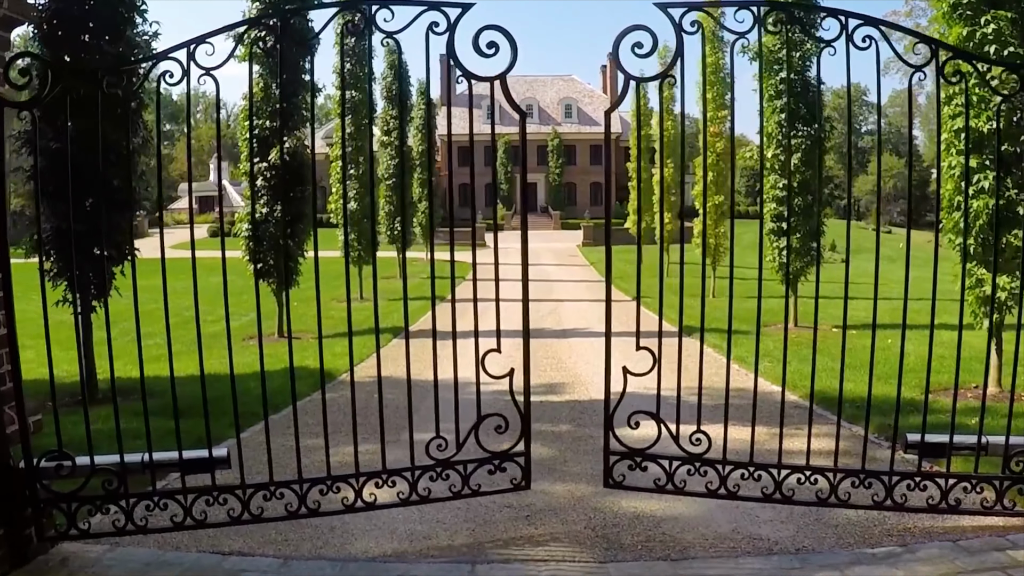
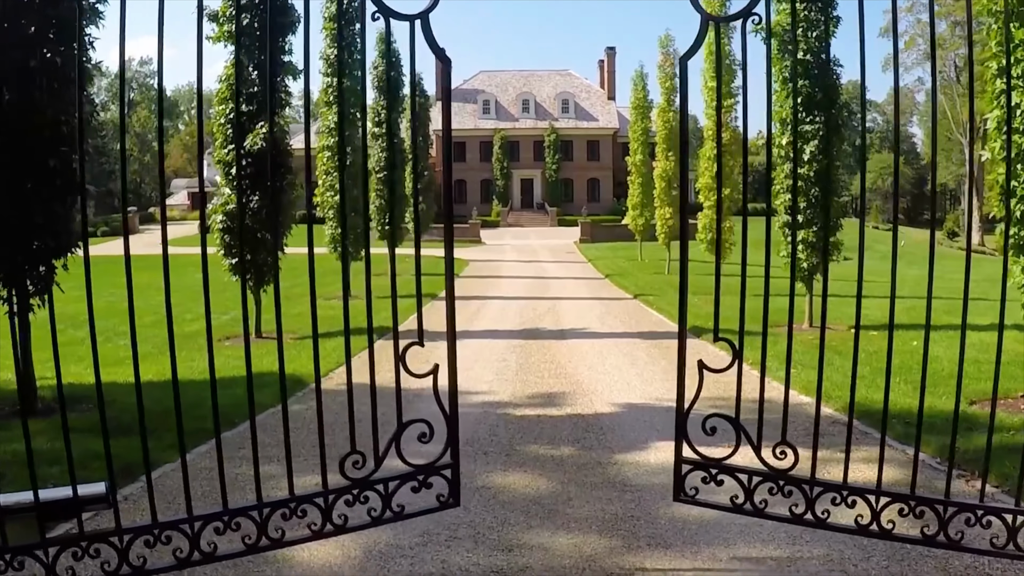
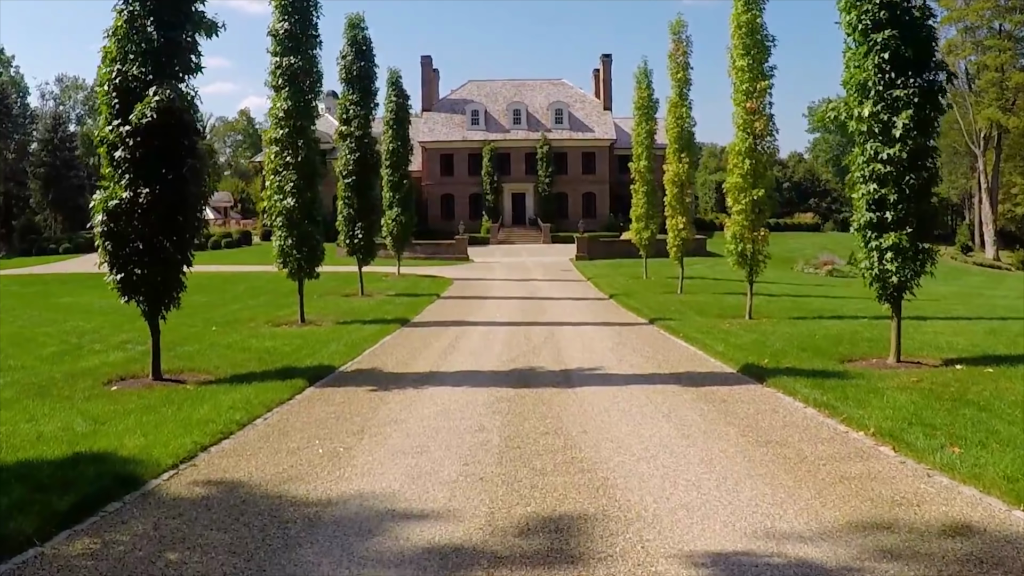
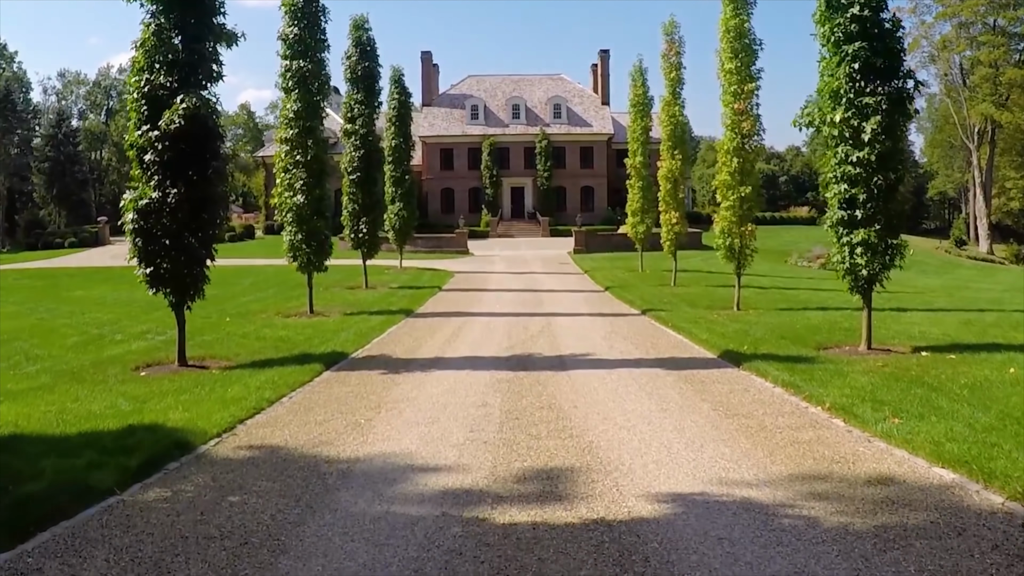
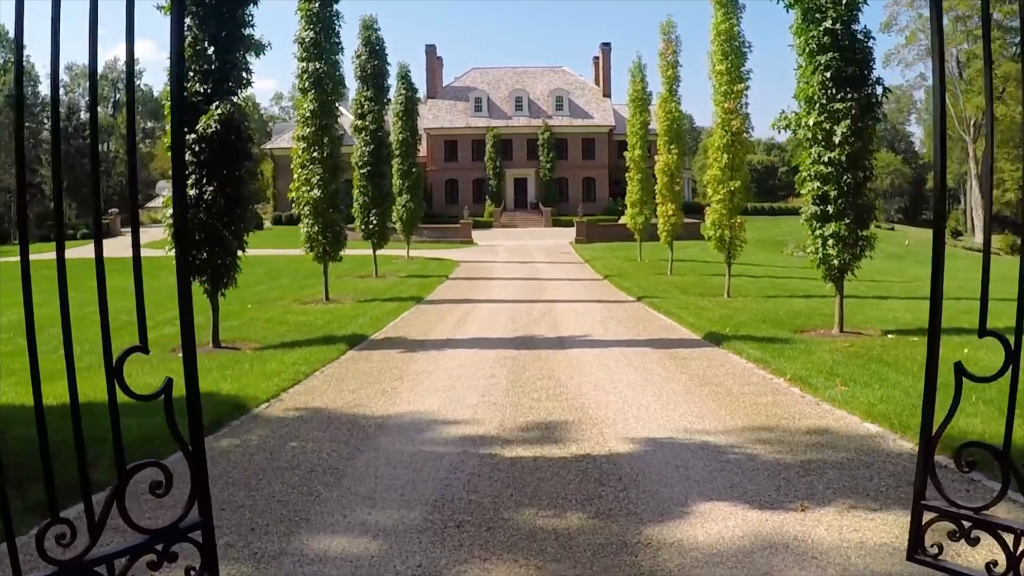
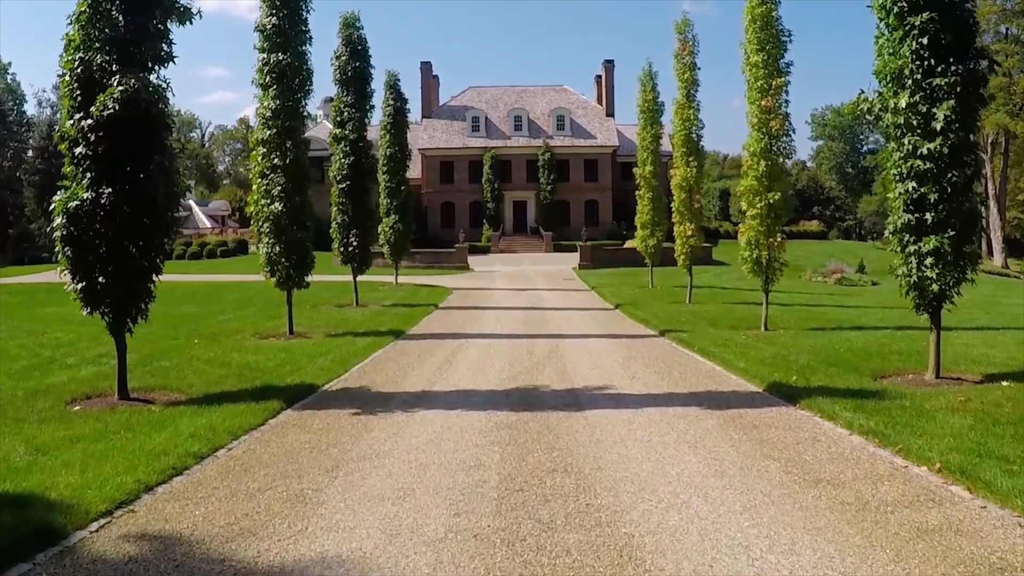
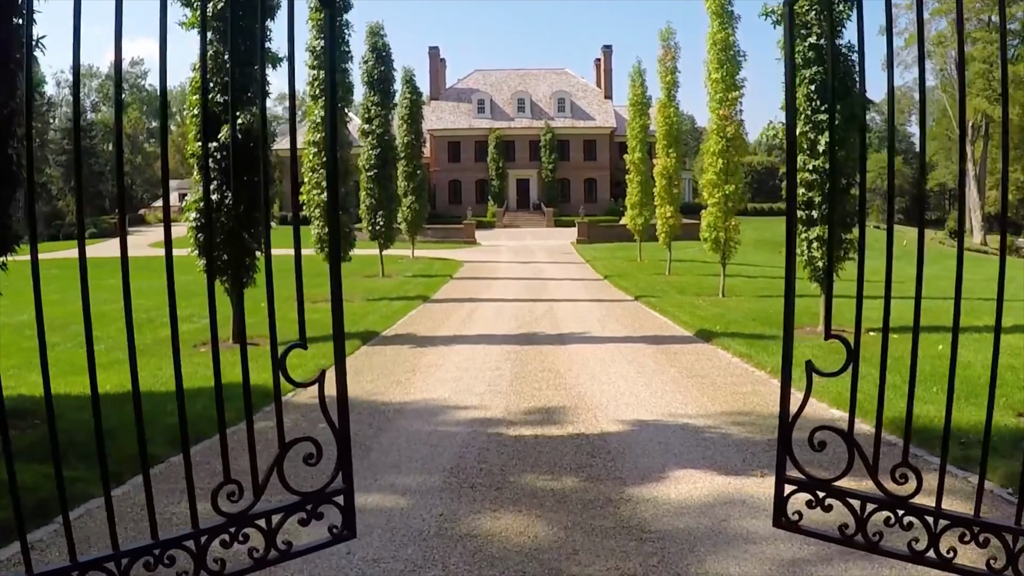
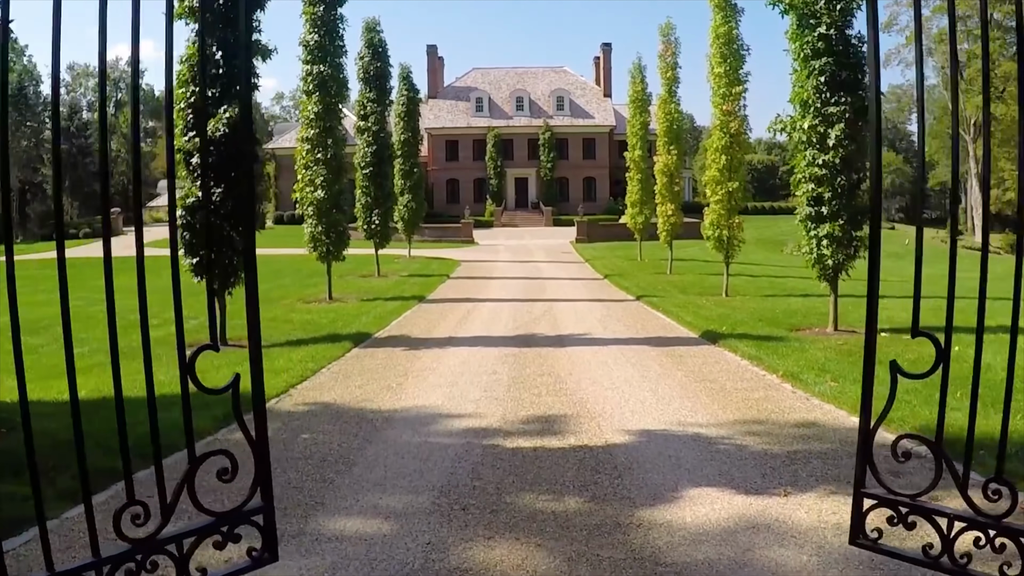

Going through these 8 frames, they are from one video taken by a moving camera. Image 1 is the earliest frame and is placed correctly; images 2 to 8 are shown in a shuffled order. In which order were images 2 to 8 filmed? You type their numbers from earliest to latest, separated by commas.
2, 7, 8, 5, 4, 3, 6
